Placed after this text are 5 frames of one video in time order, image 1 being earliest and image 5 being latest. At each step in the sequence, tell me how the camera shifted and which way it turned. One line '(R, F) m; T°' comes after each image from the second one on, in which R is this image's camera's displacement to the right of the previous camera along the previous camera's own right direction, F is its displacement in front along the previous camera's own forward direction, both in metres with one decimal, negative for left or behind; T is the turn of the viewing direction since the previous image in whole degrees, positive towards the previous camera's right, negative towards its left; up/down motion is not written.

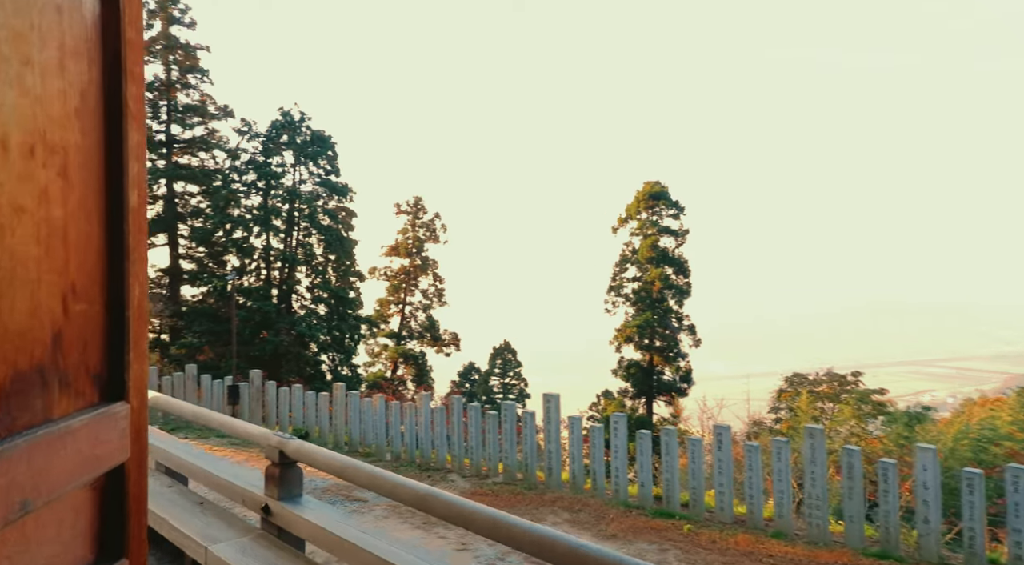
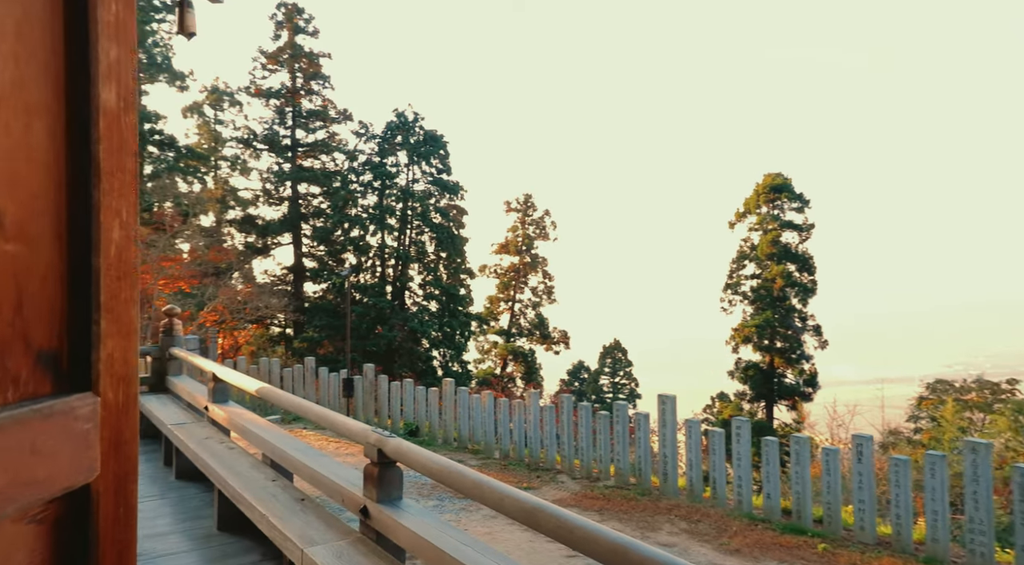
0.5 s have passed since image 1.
(0.0, +0.2) m; -9°
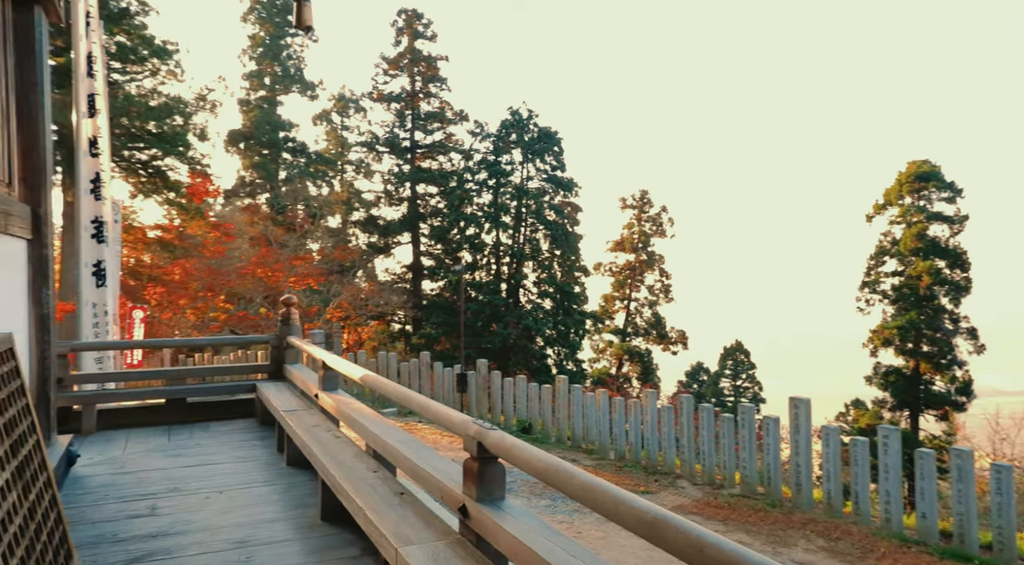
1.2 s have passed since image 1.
(0.0, +0.2) m; -9°
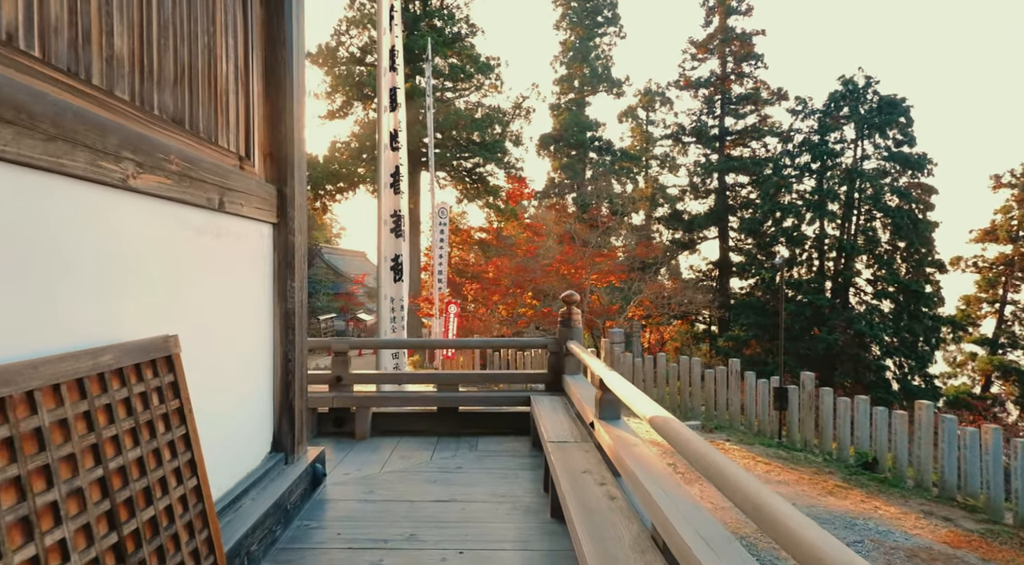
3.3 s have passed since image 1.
(-0.2, +1.0) m; -23°
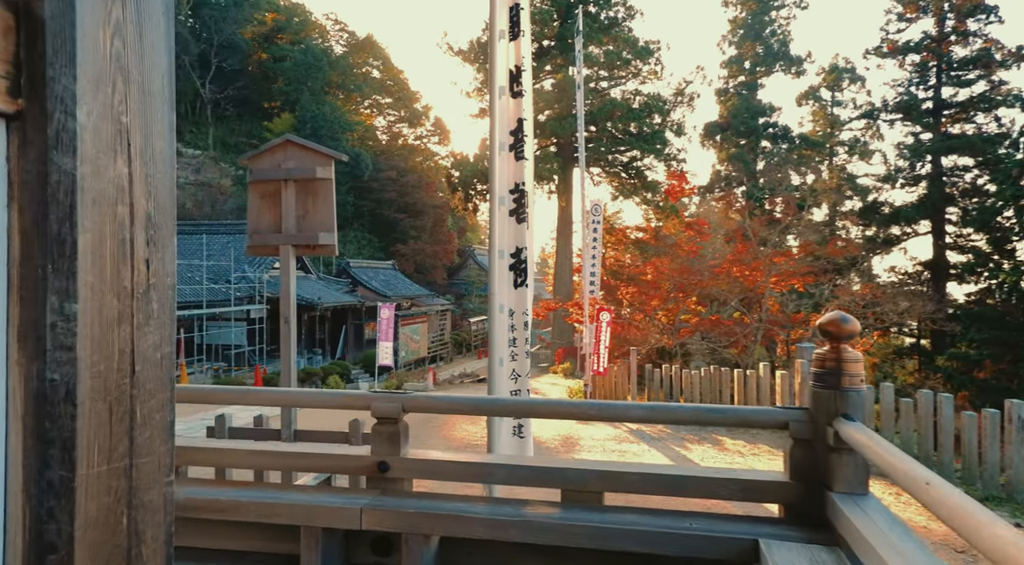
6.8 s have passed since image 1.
(-0.2, +2.3) m; -12°
